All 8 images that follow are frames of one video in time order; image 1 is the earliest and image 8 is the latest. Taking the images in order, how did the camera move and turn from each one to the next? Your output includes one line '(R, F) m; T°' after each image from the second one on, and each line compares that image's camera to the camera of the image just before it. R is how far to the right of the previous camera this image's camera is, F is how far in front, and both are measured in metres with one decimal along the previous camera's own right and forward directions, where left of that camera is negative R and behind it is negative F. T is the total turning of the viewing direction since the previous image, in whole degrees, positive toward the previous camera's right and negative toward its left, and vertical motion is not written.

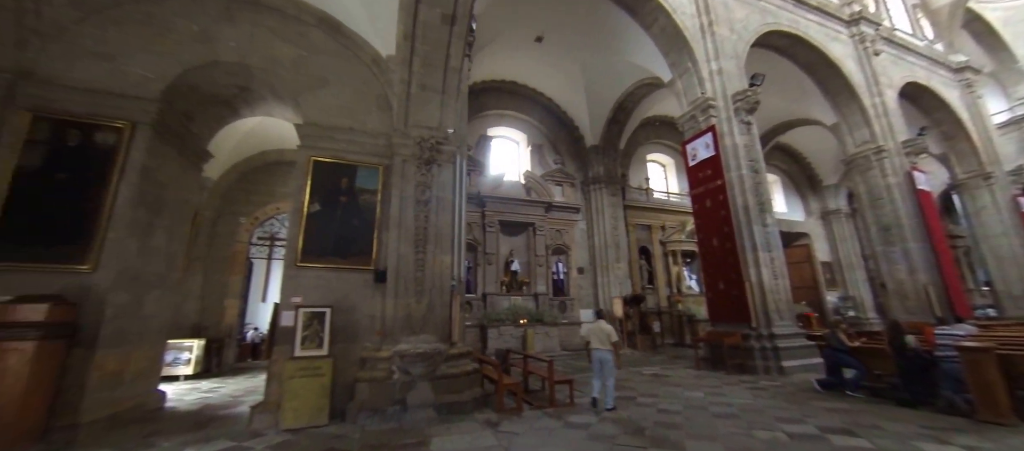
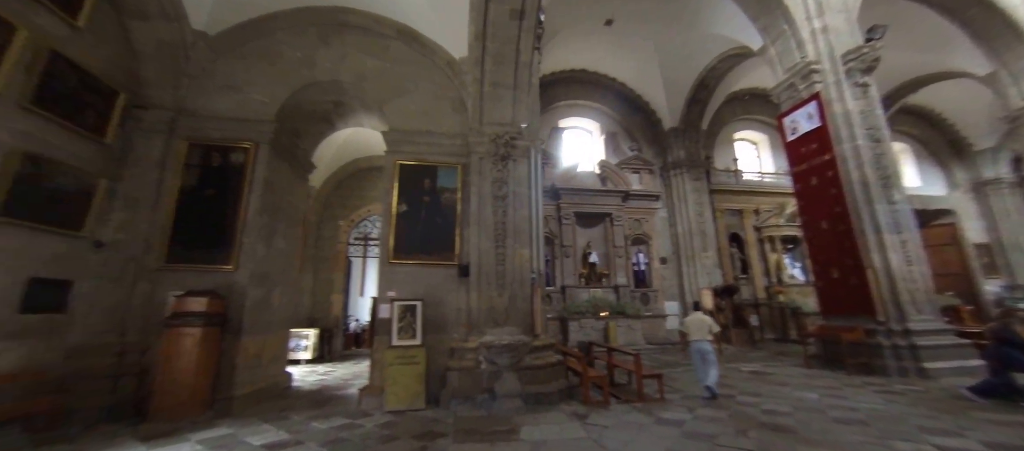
(-0.1, 0.0) m; -11°
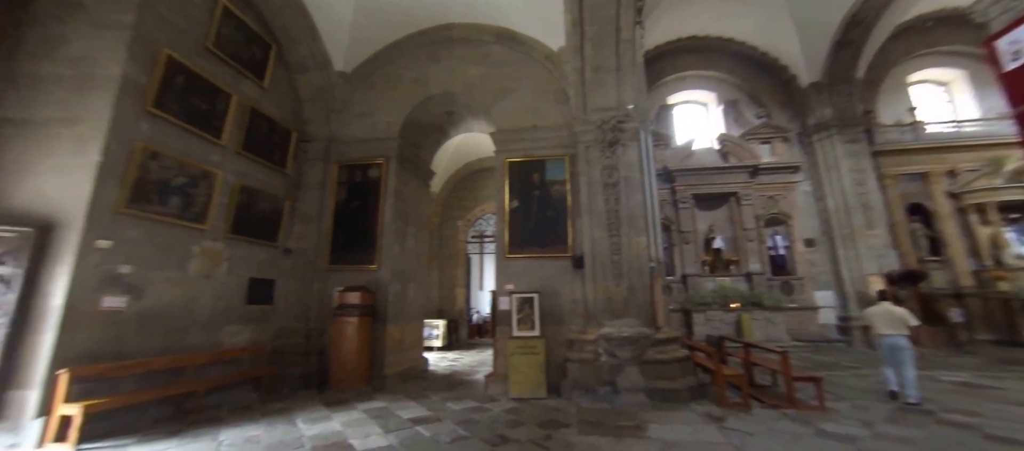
(-0.1, 0.0) m; -16°
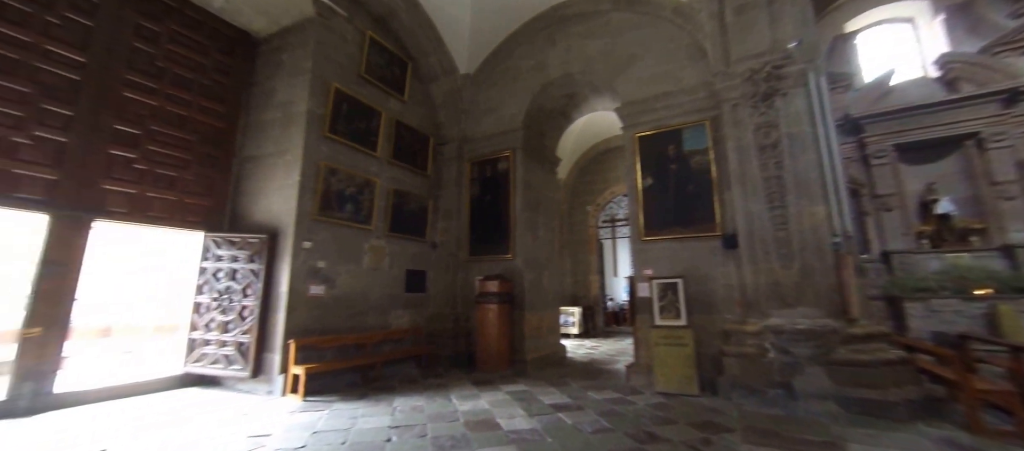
(0.0, +0.1) m; -20°
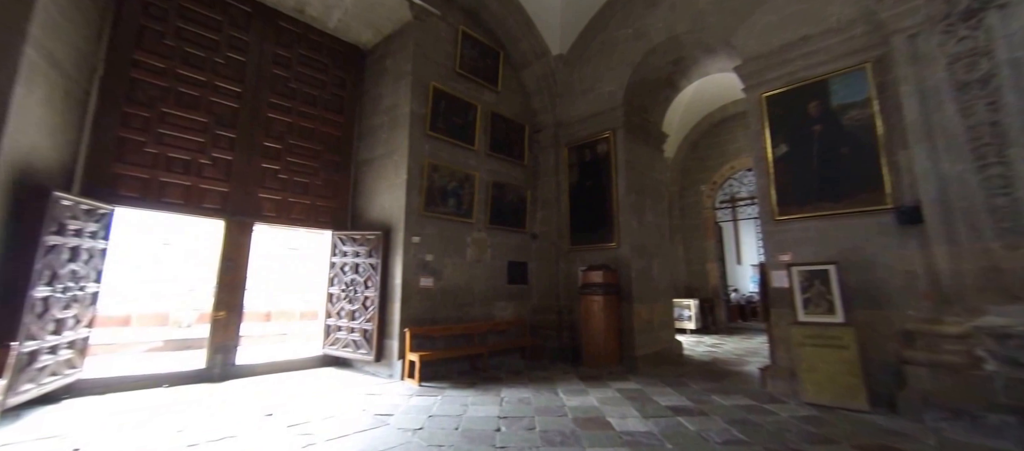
(-0.1, +0.2) m; -15°
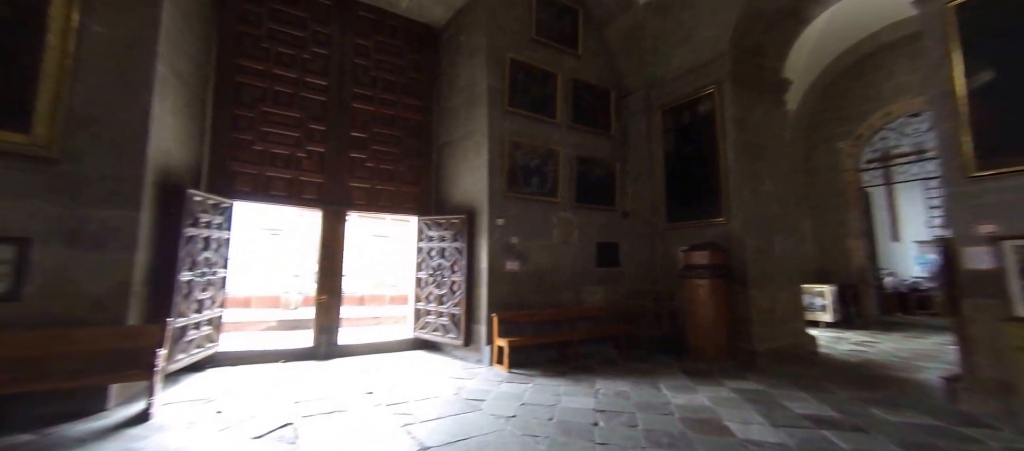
(0.0, +0.3) m; -13°
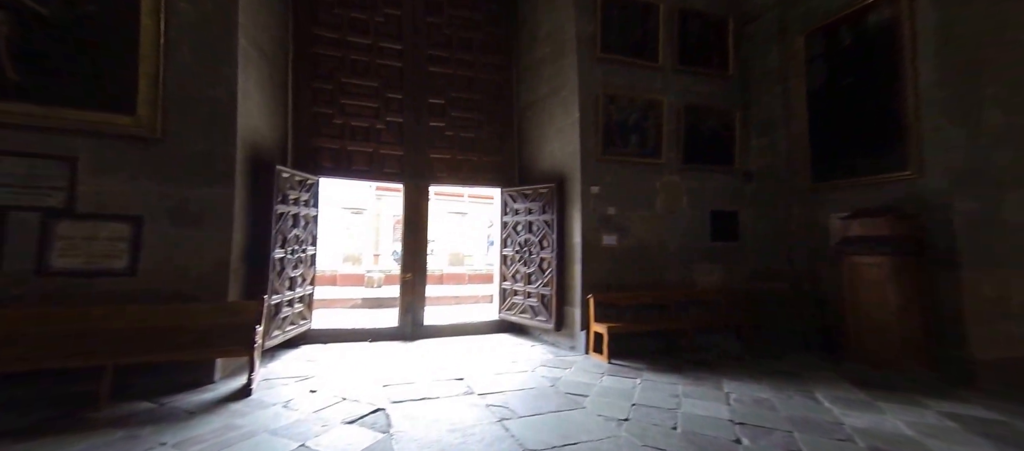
(-0.2, +0.5) m; -12°
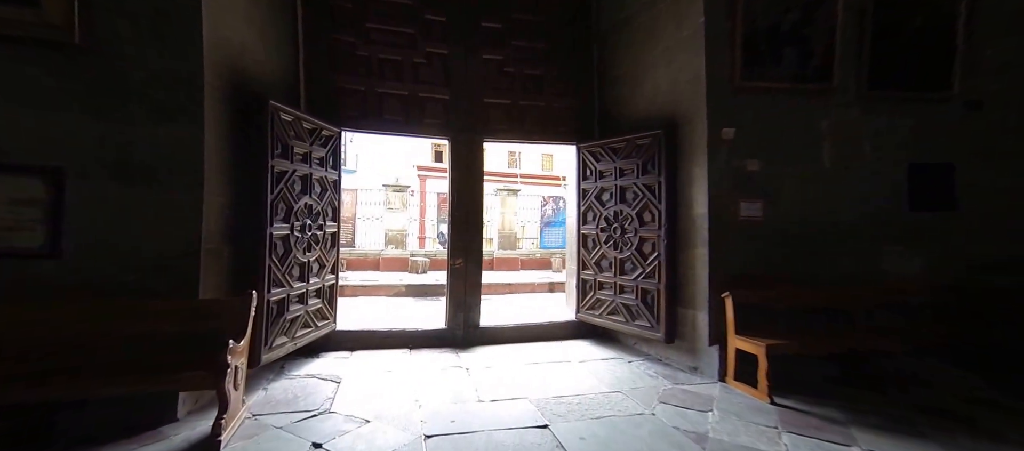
(-0.4, +1.2) m; -7°
